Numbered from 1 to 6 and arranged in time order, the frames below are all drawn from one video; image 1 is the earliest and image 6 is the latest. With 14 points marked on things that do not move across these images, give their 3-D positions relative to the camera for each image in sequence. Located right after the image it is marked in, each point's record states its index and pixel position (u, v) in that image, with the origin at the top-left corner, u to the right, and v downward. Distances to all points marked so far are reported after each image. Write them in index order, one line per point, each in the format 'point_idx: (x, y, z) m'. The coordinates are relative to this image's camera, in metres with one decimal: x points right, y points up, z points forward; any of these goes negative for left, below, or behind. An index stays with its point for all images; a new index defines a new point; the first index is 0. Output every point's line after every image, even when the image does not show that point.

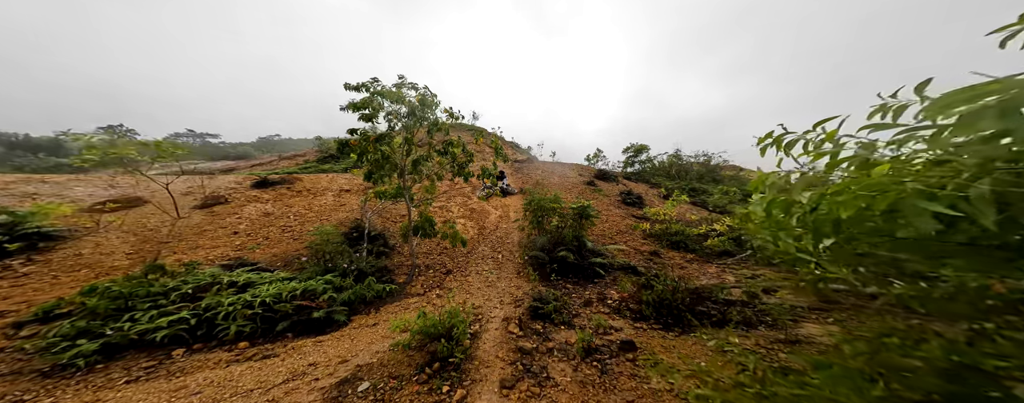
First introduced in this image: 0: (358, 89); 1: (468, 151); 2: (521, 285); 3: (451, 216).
0: (-2.8, +2.0, +5.1) m
1: (-1.0, +1.1, +6.5) m
2: (+0.2, -1.7, +5.7) m
3: (-1.9, -0.5, +9.2) m
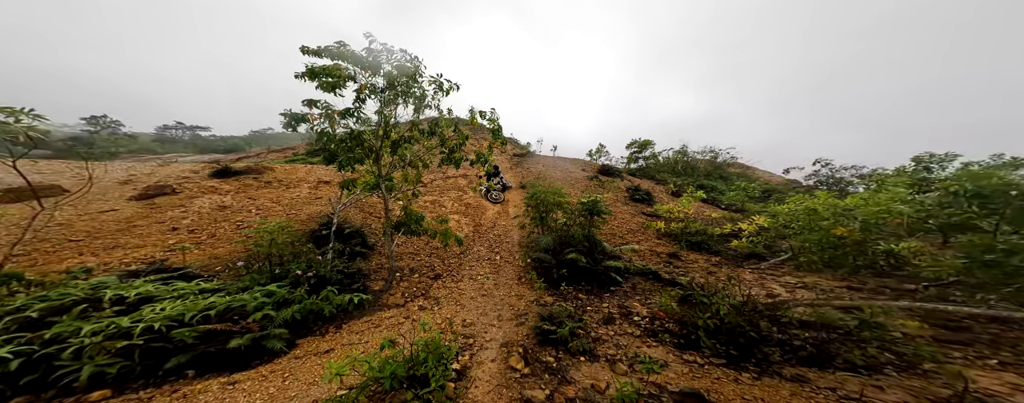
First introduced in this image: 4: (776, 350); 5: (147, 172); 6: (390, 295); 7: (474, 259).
0: (-2.8, +2.1, +4.1) m
1: (-1.0, +1.3, +5.5) m
2: (+0.2, -1.5, +4.7) m
3: (-2.0, -0.3, +8.2) m
4: (+2.3, -1.3, +2.5) m
5: (-8.2, +0.7, +6.4) m
6: (-1.9, -1.4, +4.5) m
7: (-0.8, -1.2, +6.2) m
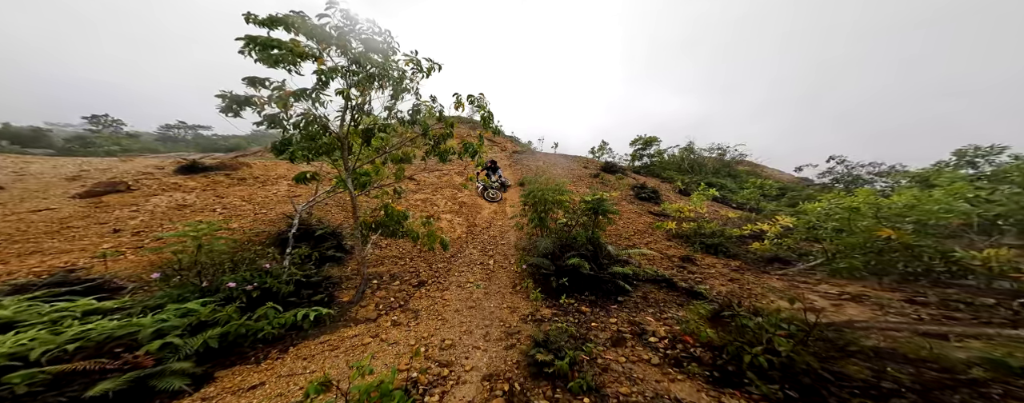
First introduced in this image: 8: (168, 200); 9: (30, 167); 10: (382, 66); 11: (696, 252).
0: (-2.9, +2.2, +3.5) m
1: (-1.1, +1.3, +4.8) m
2: (+0.1, -1.5, +4.0) m
3: (-2.1, -0.2, +7.6) m
4: (+2.2, -1.3, +1.9) m
5: (-8.3, +0.7, +5.8) m
6: (-2.0, -1.4, +3.8) m
7: (-0.9, -1.2, +5.5) m
8: (-6.4, 0.0, +5.3) m
9: (-8.8, +0.6, +5.3) m
10: (-1.9, +1.9, +4.2) m
11: (+3.9, -1.1, +6.1) m
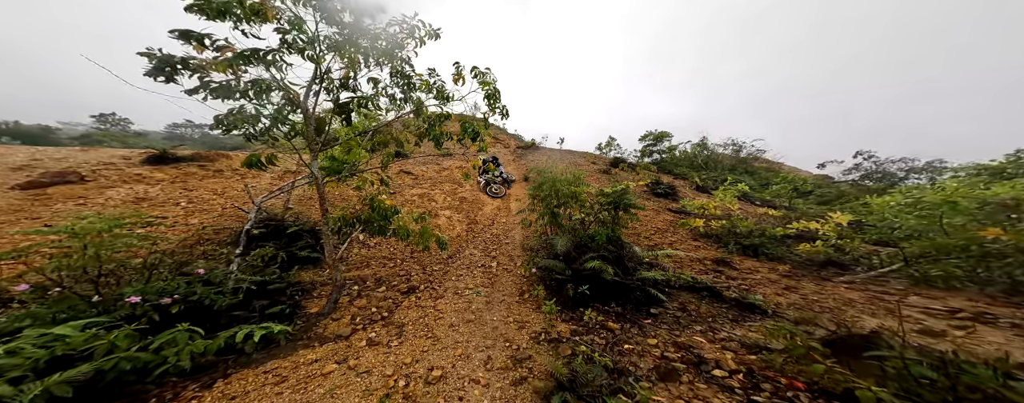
0: (-2.8, +2.3, +2.8) m
1: (-1.0, +1.5, +4.1) m
2: (+0.2, -1.4, +3.3) m
3: (-1.9, -0.1, +6.8) m
4: (+2.3, -1.1, +1.1) m
5: (-8.1, +0.8, +5.2) m
6: (-1.9, -1.3, +3.1) m
7: (-0.8, -1.1, +4.8) m
8: (-6.2, +0.1, +4.7) m
9: (-8.7, +0.7, +4.6) m
10: (-1.8, +2.1, +3.5) m
11: (+4.0, -1.0, +5.3) m
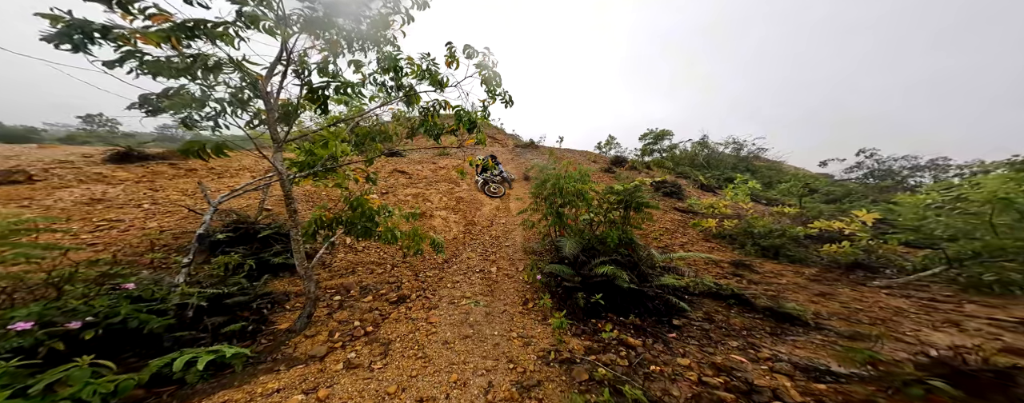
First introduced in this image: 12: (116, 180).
0: (-2.8, +2.3, +2.3) m
1: (-1.0, +1.5, +3.7) m
2: (+0.2, -1.4, +2.9) m
3: (-1.9, -0.1, +6.4) m
4: (+2.3, -1.1, +0.7) m
5: (-8.1, +0.8, +4.7) m
6: (-1.9, -1.3, +2.6) m
7: (-0.8, -1.1, +4.4) m
8: (-6.2, +0.1, +4.2) m
9: (-8.7, +0.7, +4.1) m
10: (-1.8, +2.1, +3.1) m
11: (+4.0, -0.9, +4.9) m
12: (-6.5, +0.4, +4.7) m
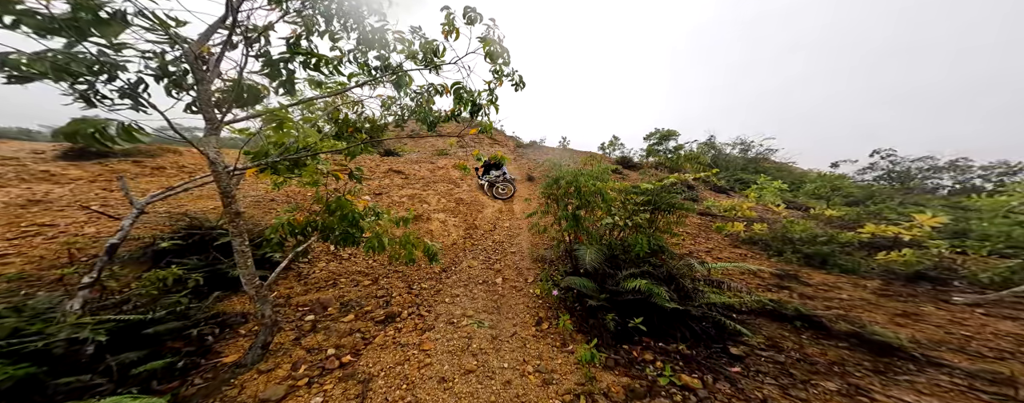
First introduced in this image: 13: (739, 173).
0: (-2.7, +2.3, +1.7) m
1: (-0.8, +1.5, +3.1) m
2: (+0.3, -1.3, +2.2) m
3: (-1.8, -0.1, +5.8) m
4: (+2.5, -1.1, +0.1) m
5: (-8.0, +0.8, +4.1) m
6: (-1.7, -1.2, +2.0) m
7: (-0.7, -1.1, +3.7) m
8: (-6.1, +0.1, +3.6) m
9: (-8.5, +0.7, +3.5) m
10: (-1.7, +2.1, +2.5) m
11: (+4.1, -0.9, +4.3) m
12: (-6.4, +0.4, +4.1) m
13: (+10.5, +1.3, +13.3) m
